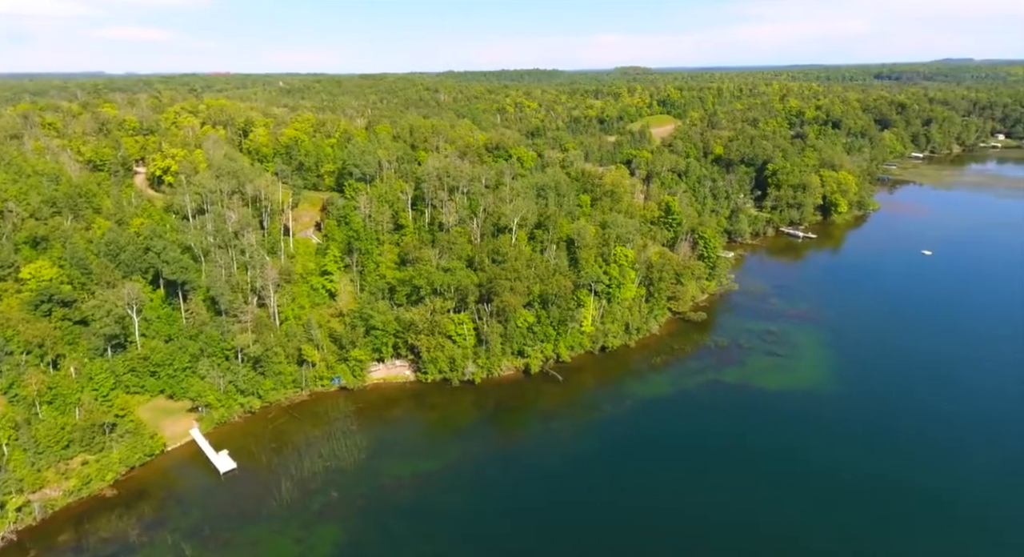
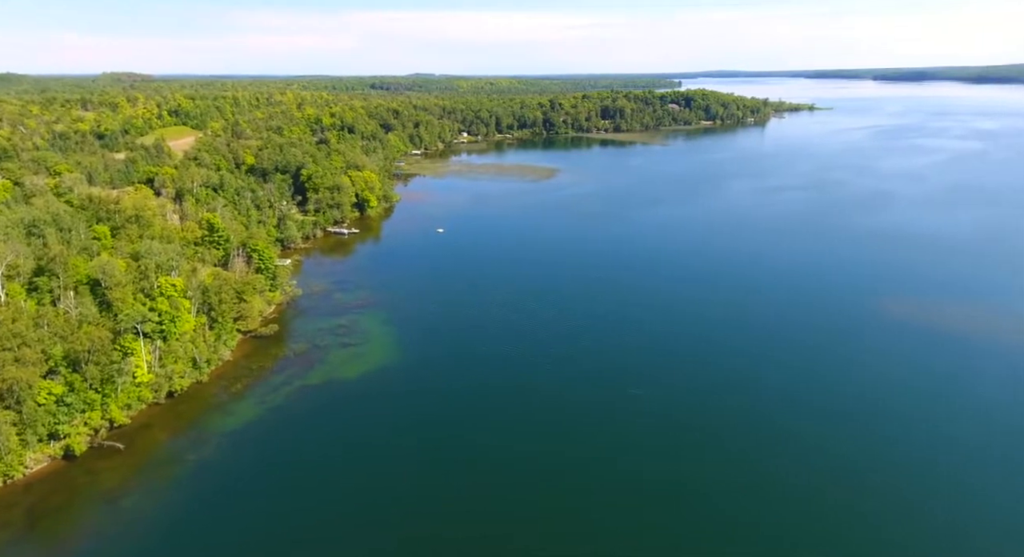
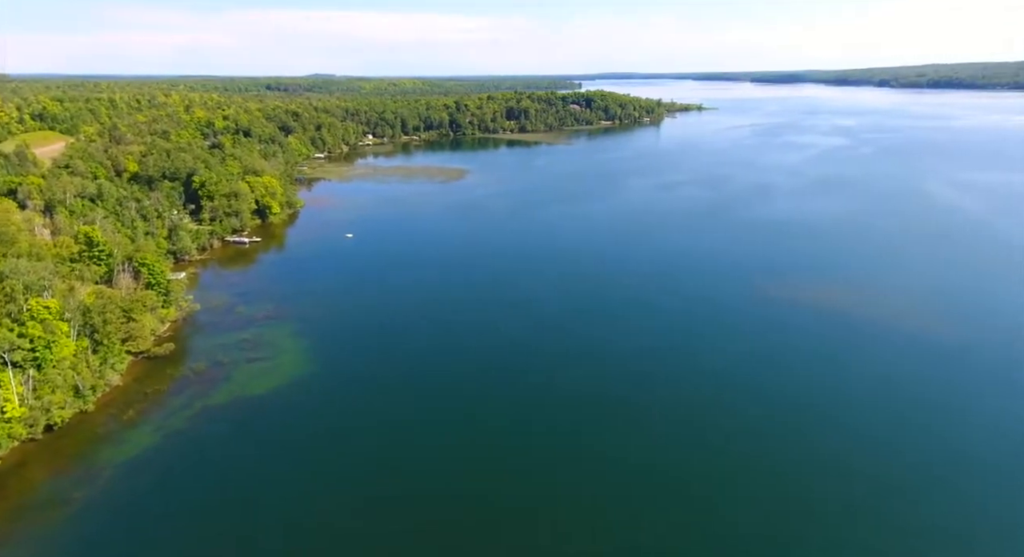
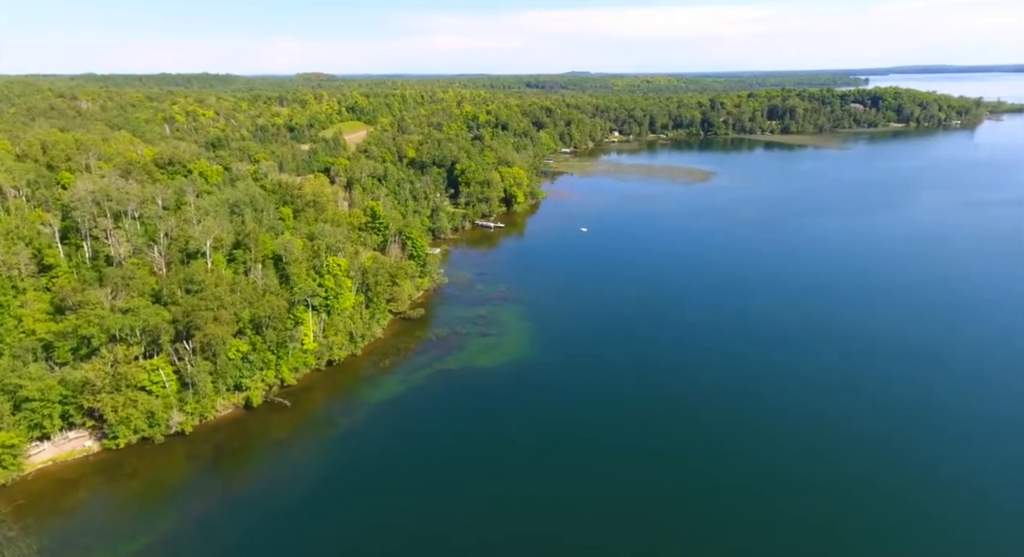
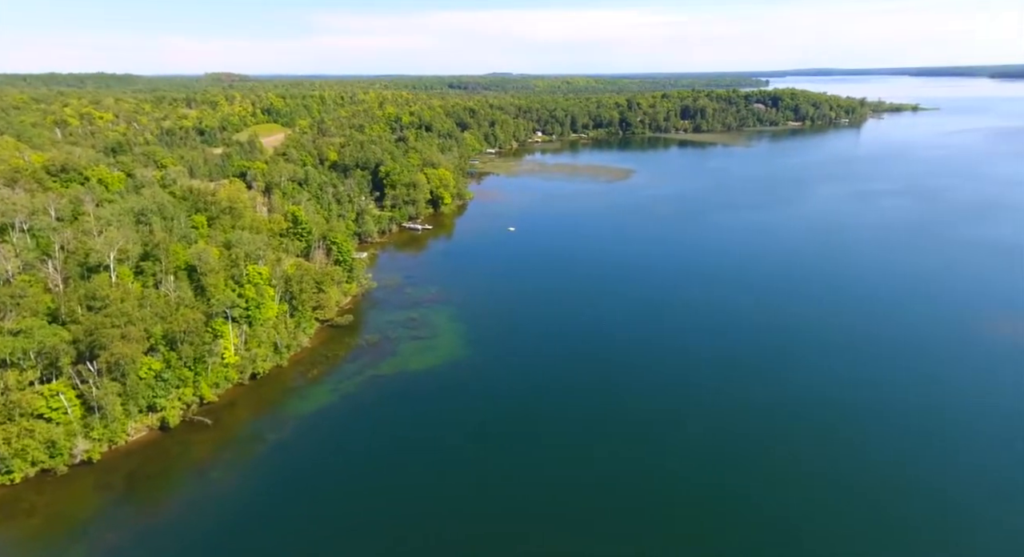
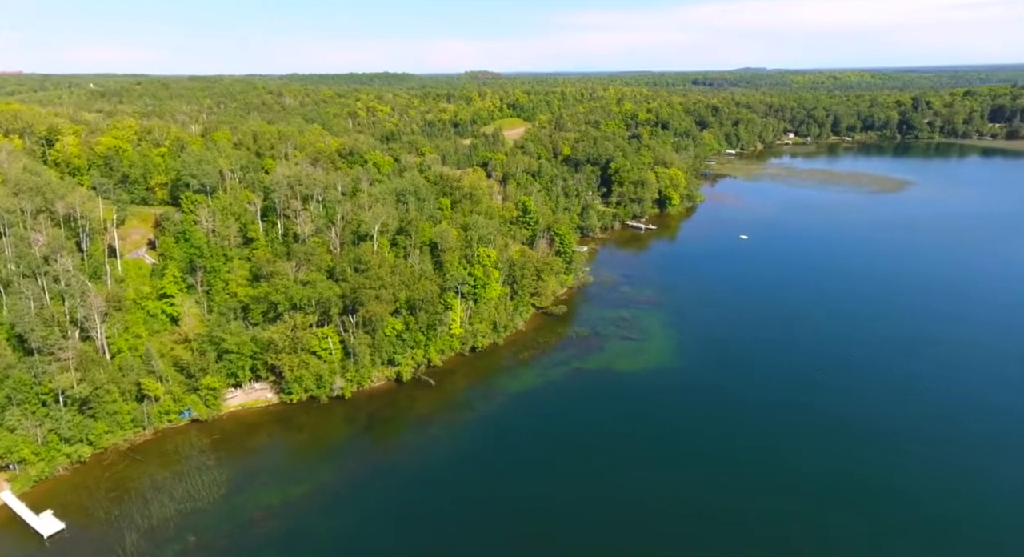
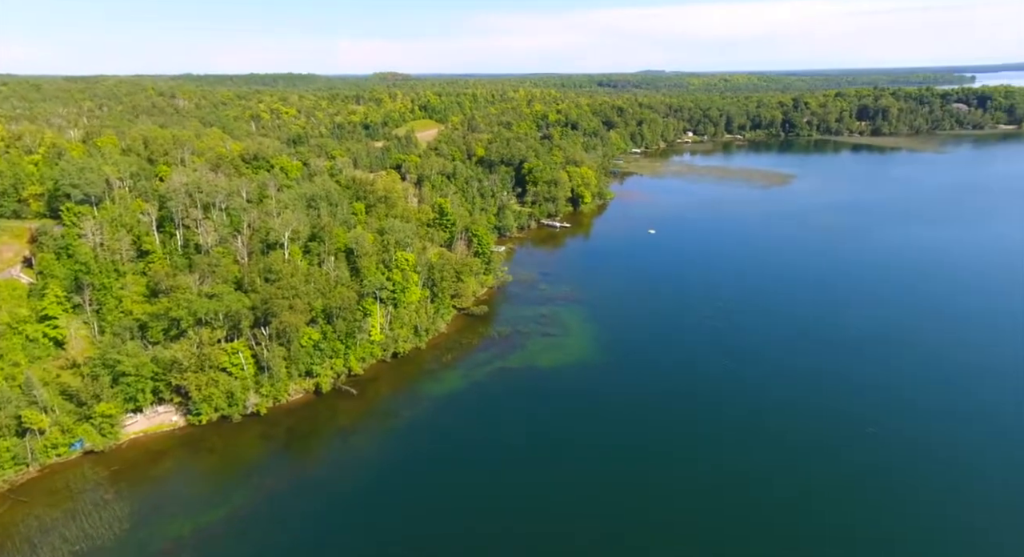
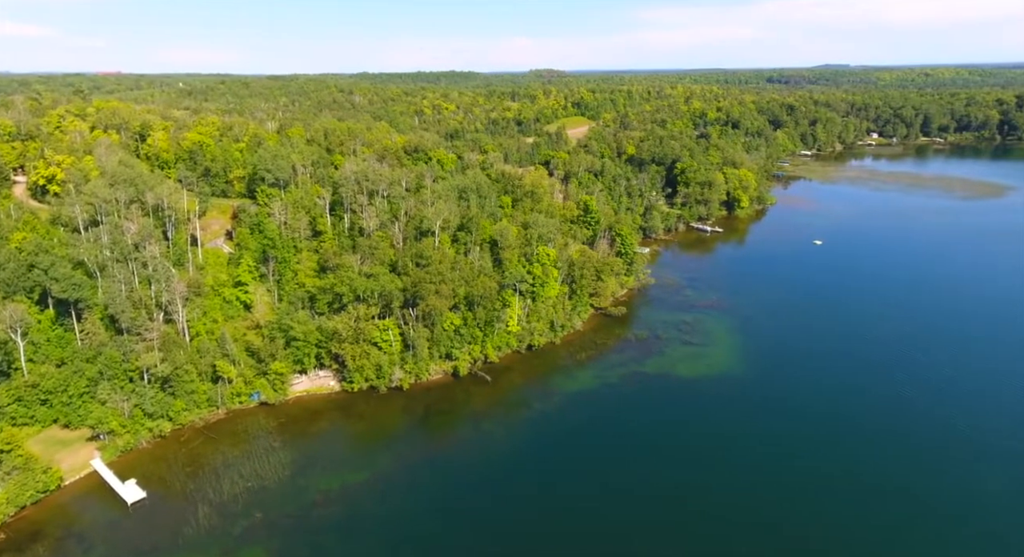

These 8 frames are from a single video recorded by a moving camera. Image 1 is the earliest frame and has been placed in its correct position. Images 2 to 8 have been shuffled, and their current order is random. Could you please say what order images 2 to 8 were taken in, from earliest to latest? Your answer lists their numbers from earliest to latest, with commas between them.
8, 6, 7, 4, 5, 2, 3
